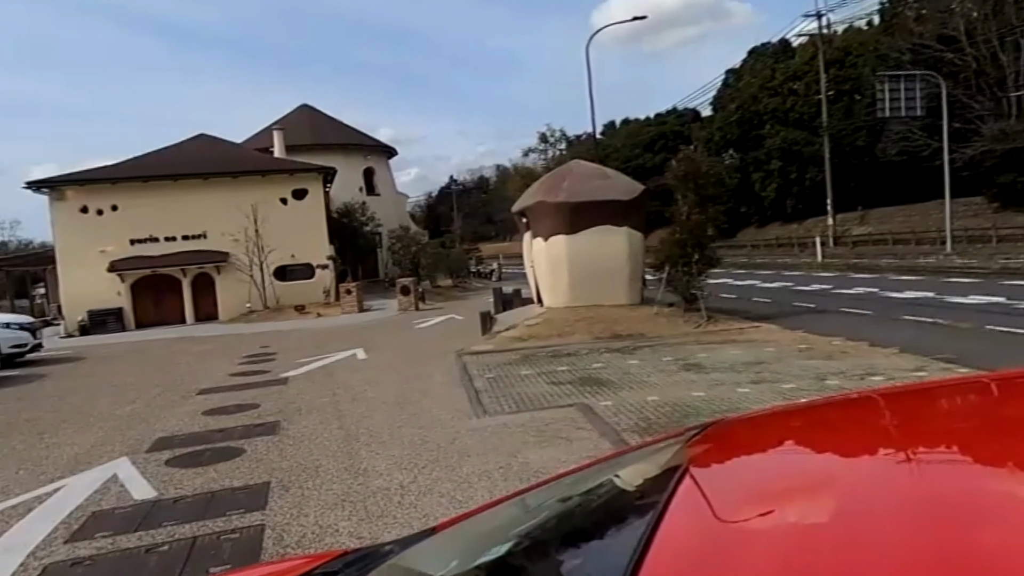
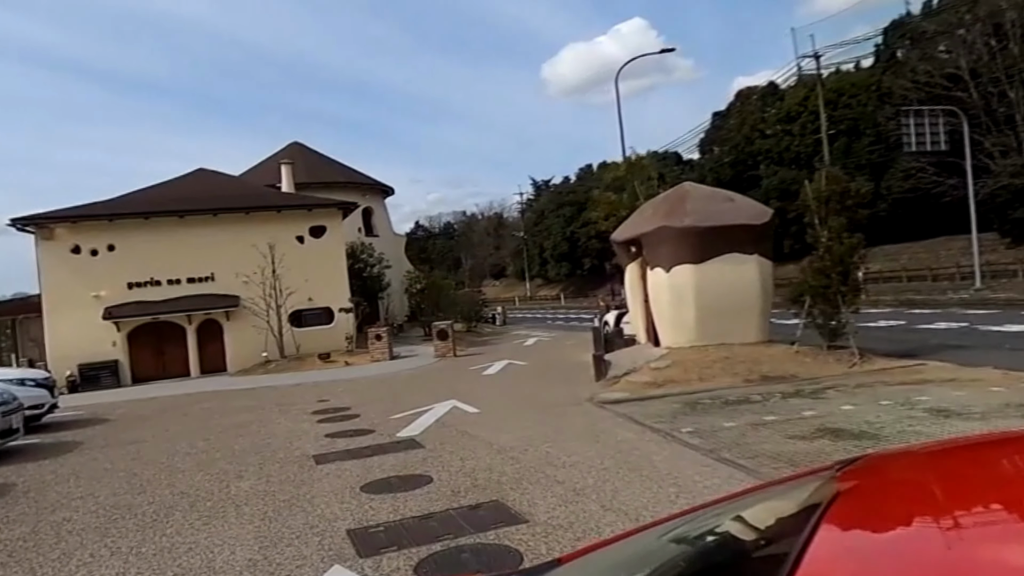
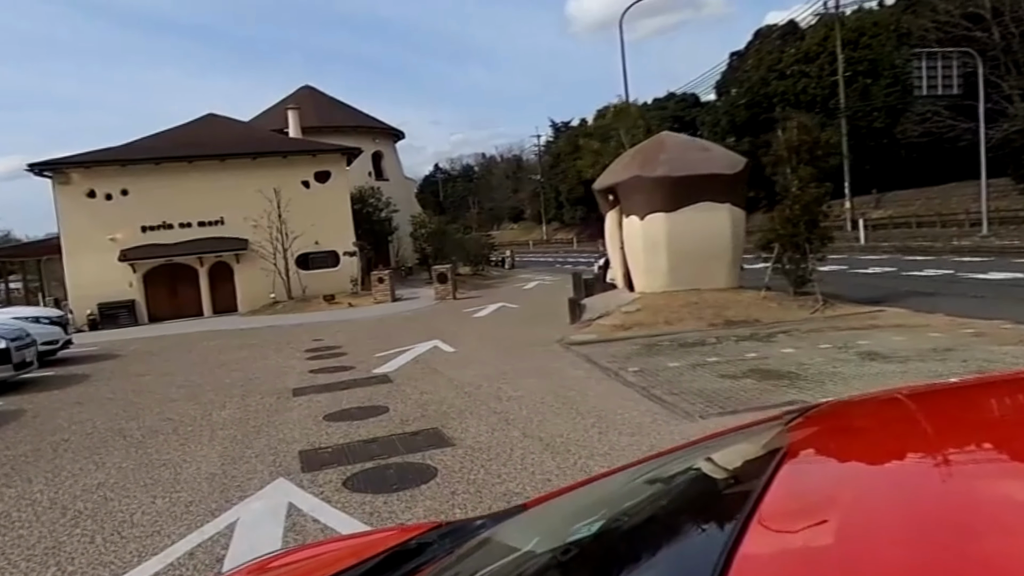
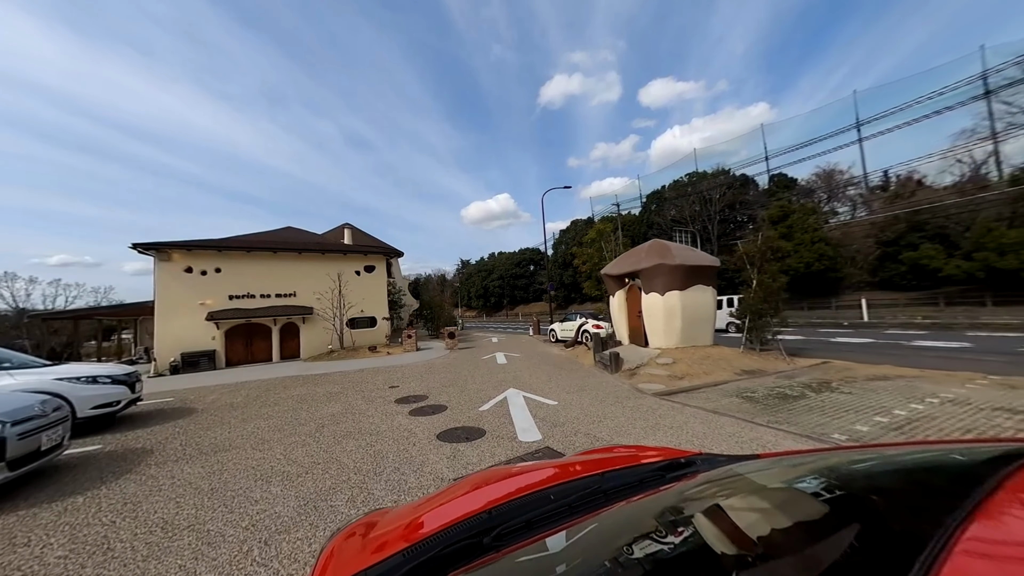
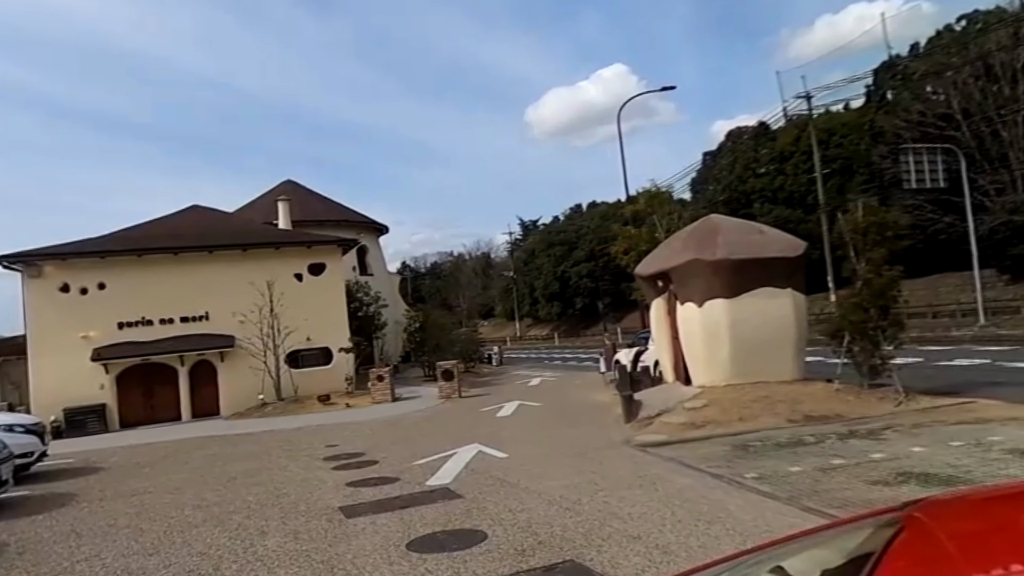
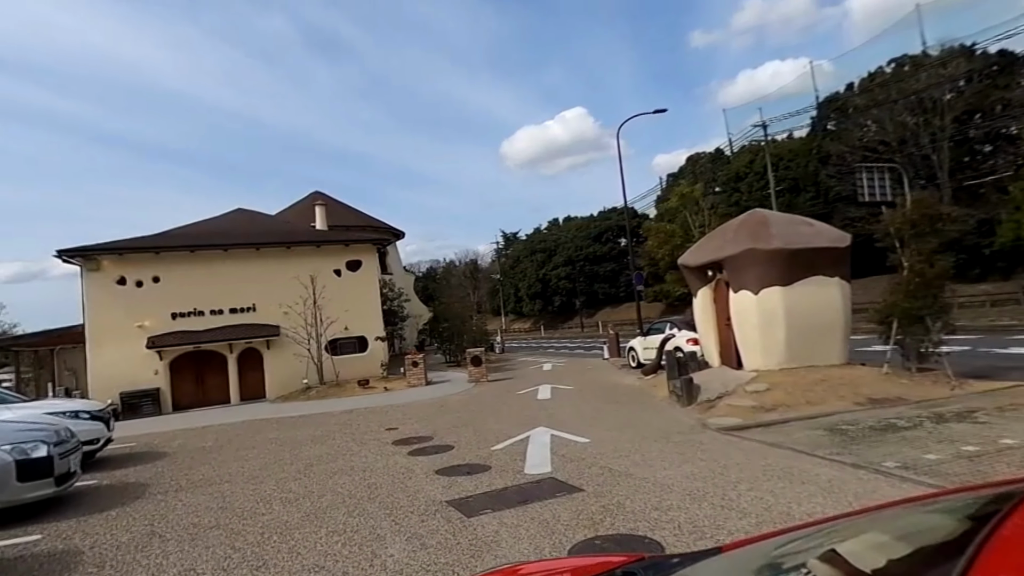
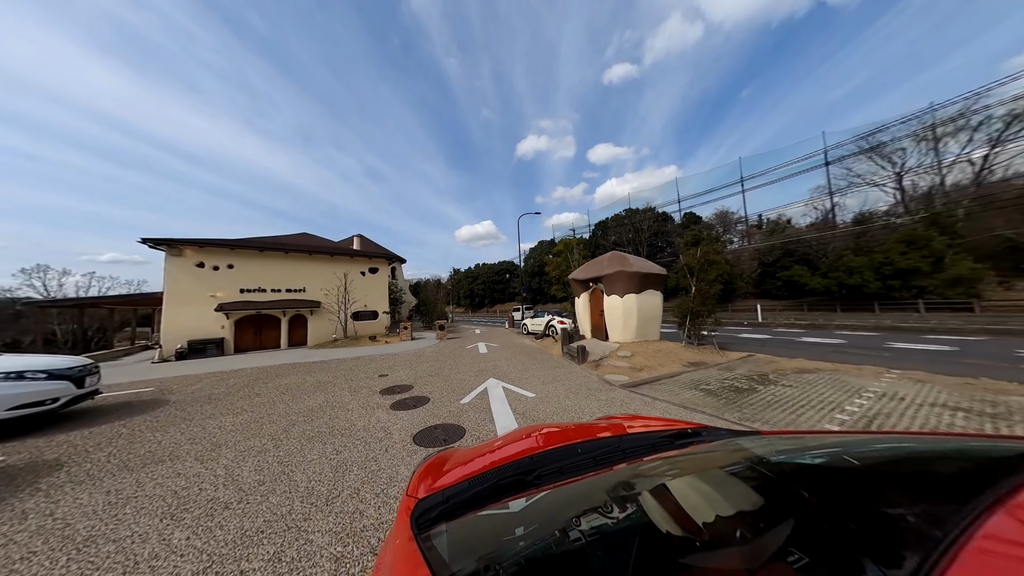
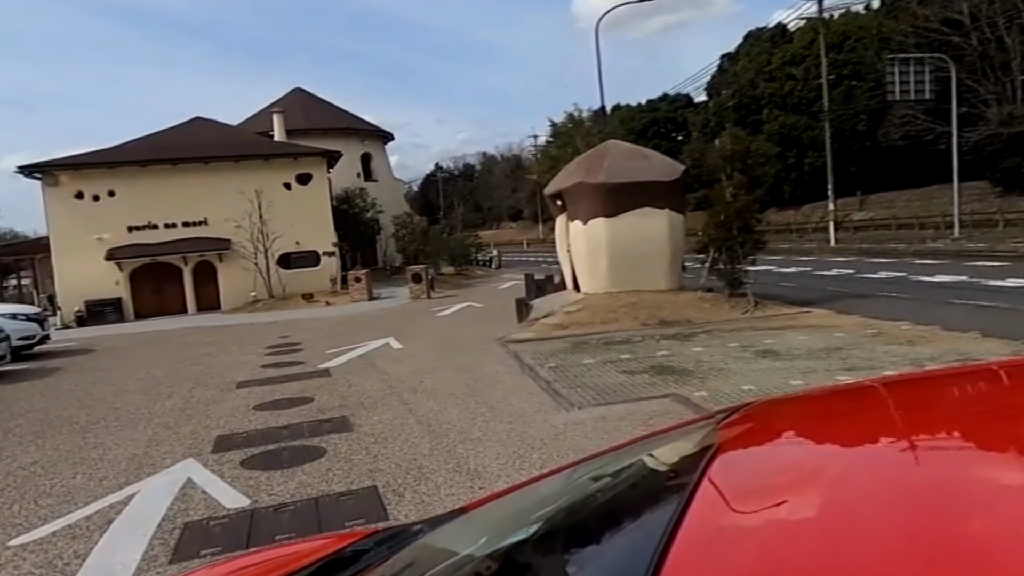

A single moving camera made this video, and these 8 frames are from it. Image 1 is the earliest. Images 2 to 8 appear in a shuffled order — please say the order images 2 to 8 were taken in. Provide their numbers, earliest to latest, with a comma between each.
8, 3, 2, 5, 6, 4, 7
